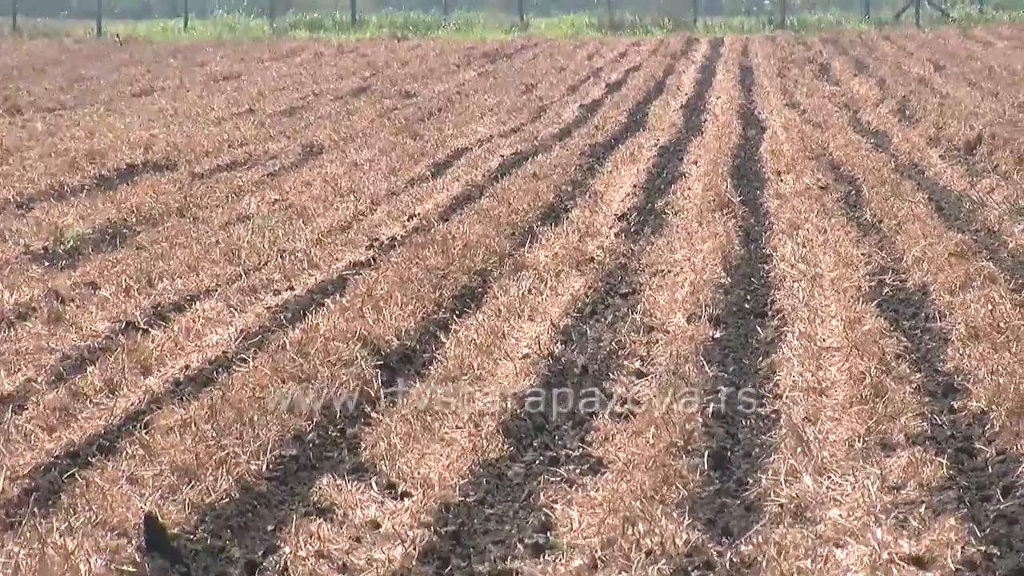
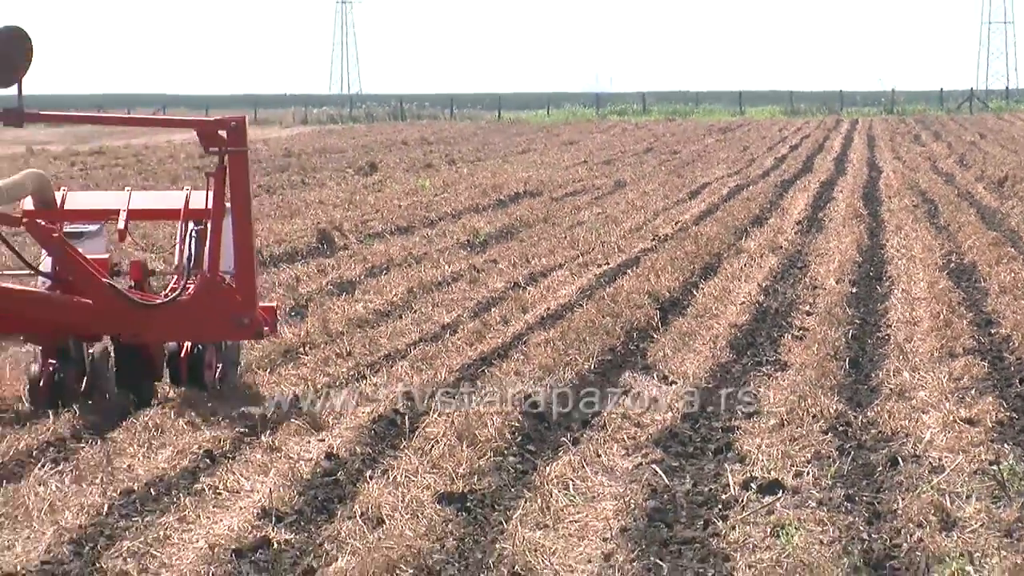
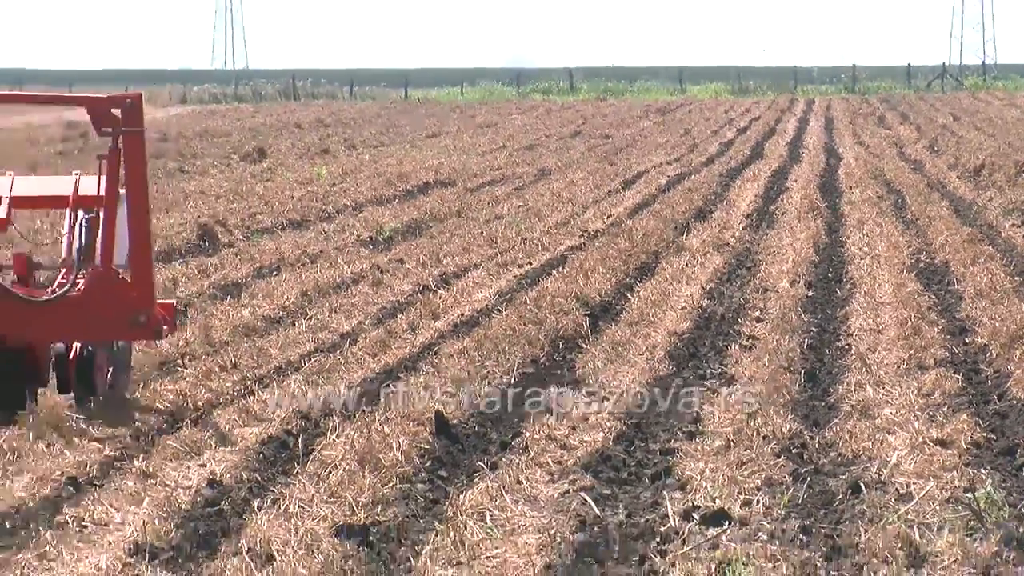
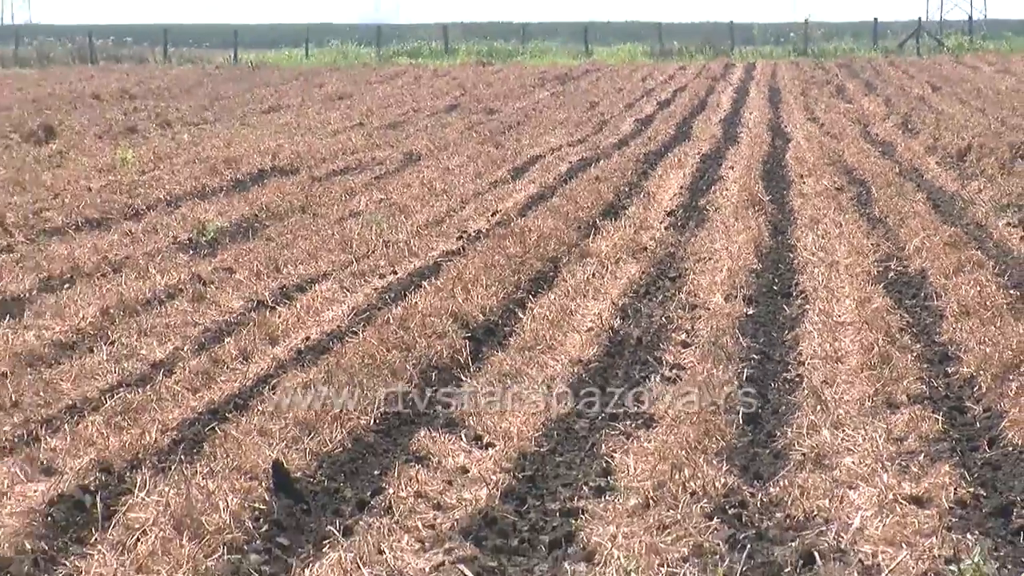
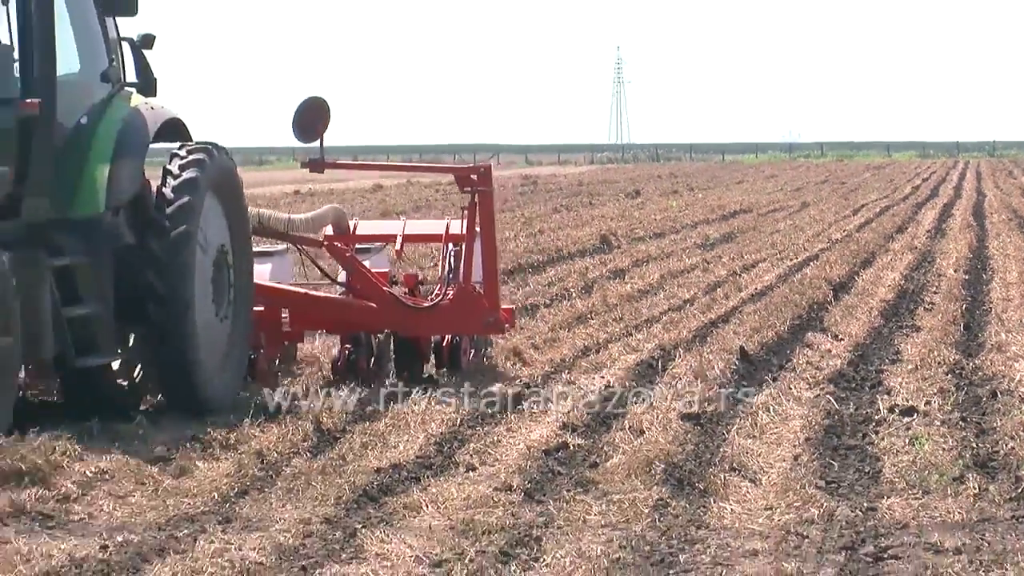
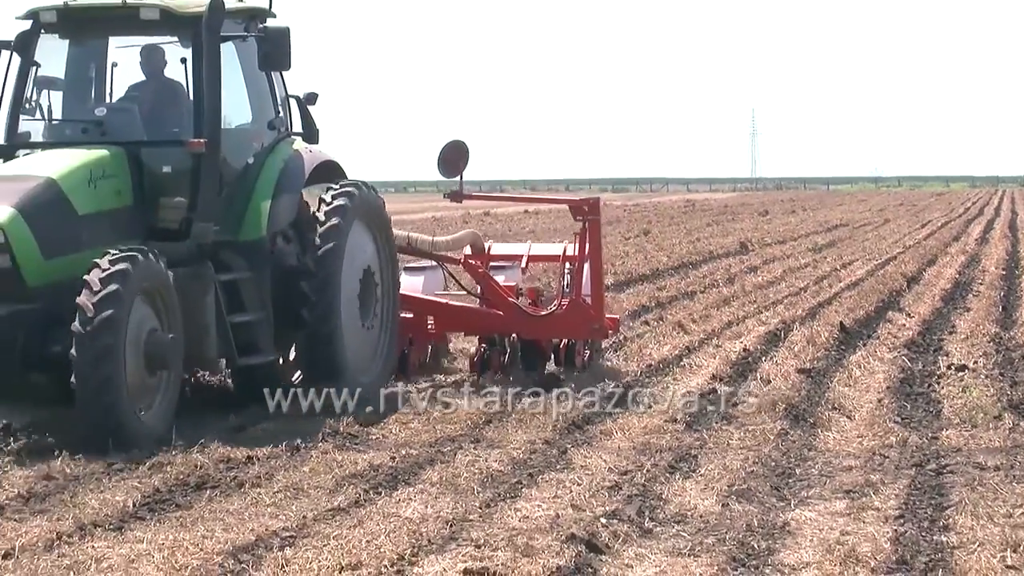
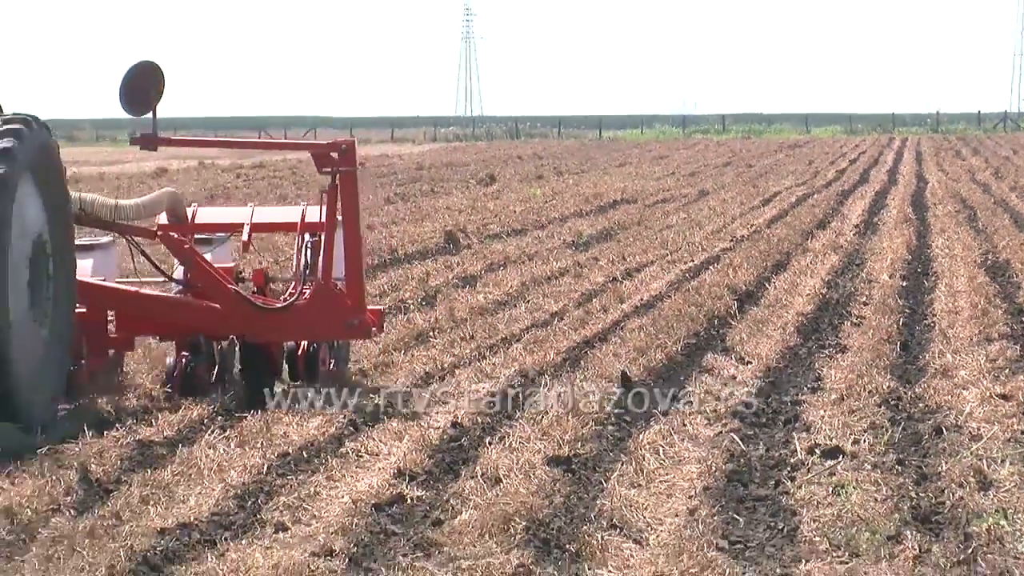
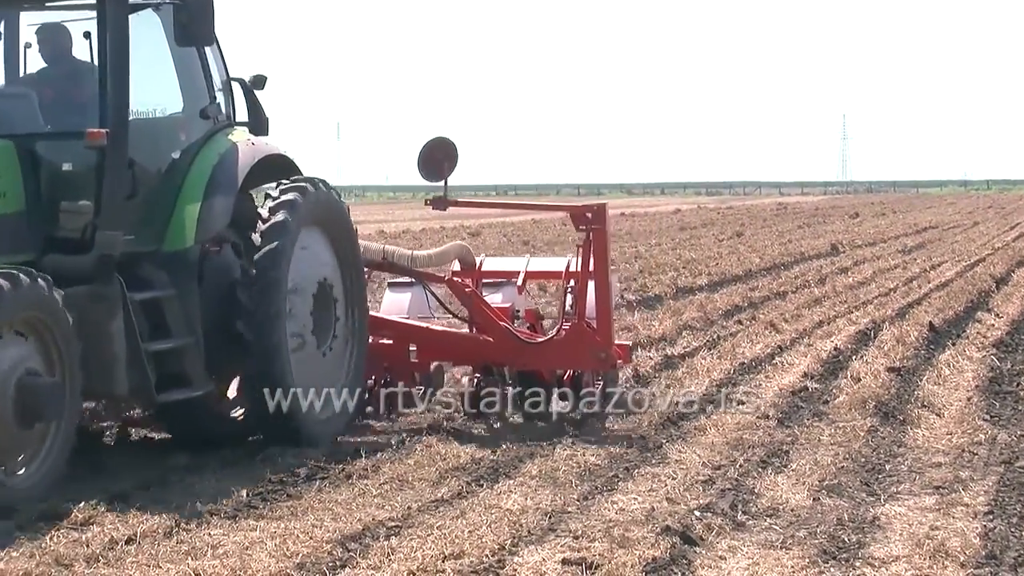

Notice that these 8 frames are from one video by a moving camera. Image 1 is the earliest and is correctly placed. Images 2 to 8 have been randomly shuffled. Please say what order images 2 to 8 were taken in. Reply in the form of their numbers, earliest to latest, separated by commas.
4, 3, 2, 7, 5, 6, 8
